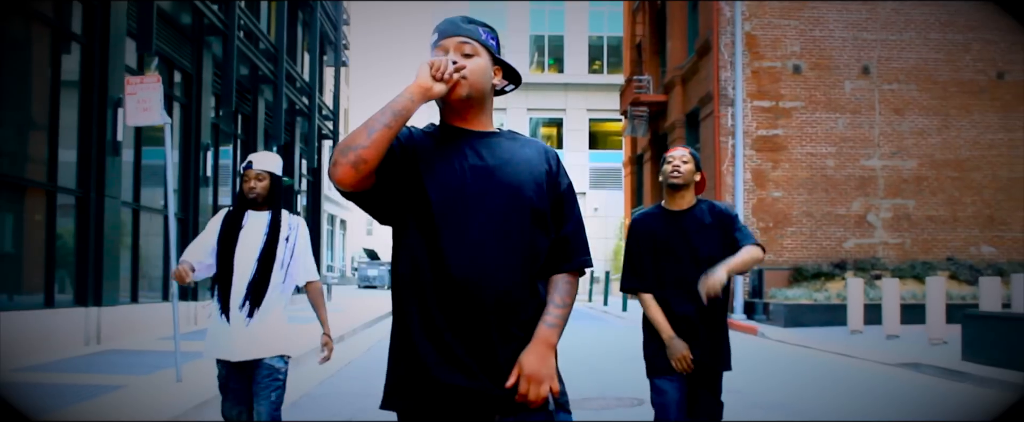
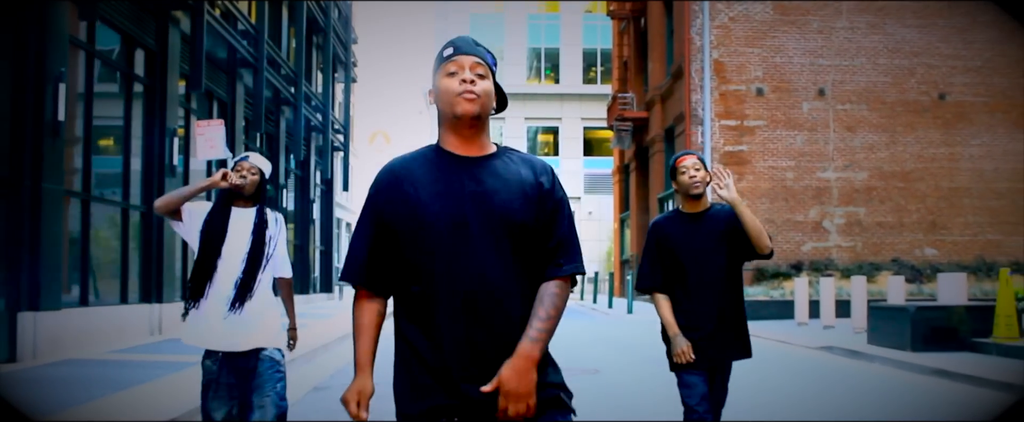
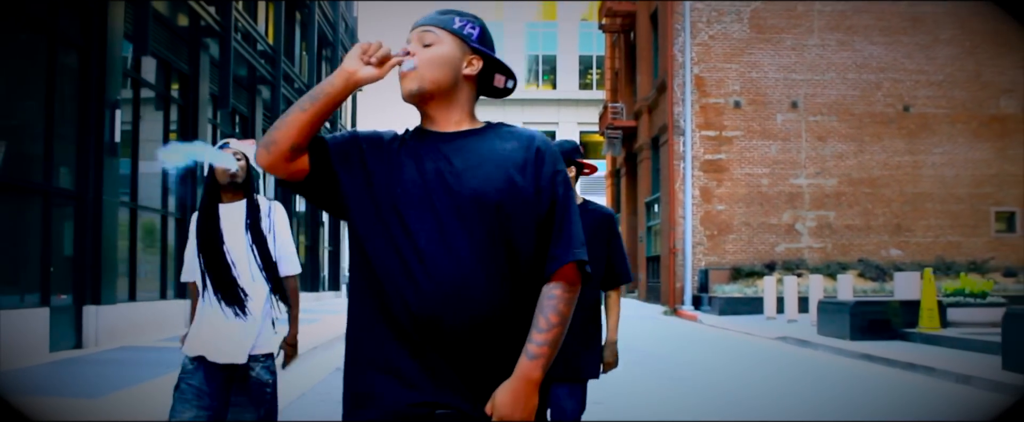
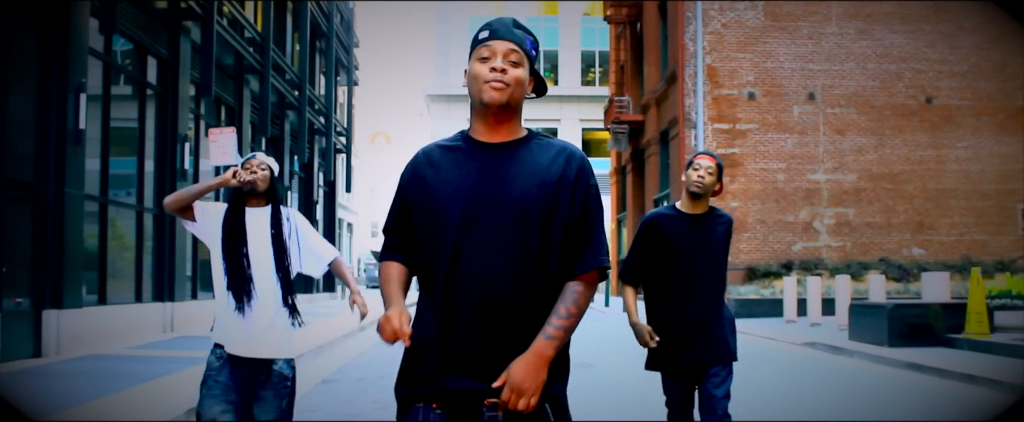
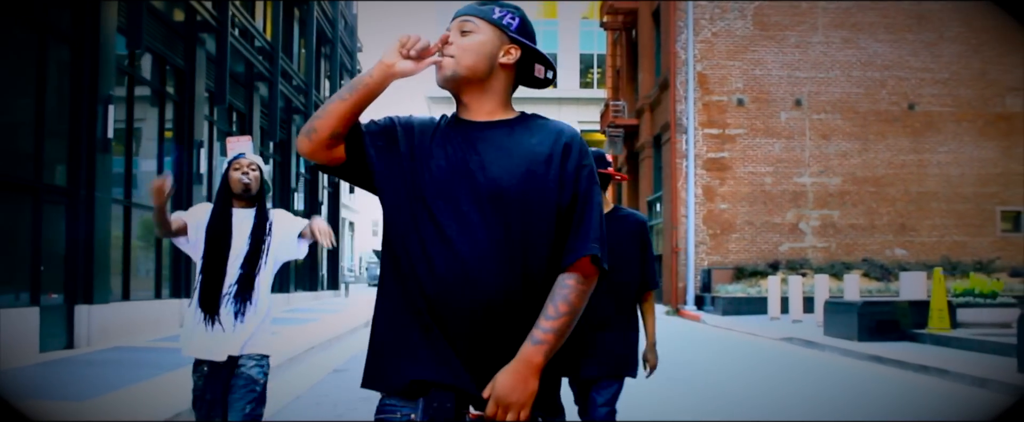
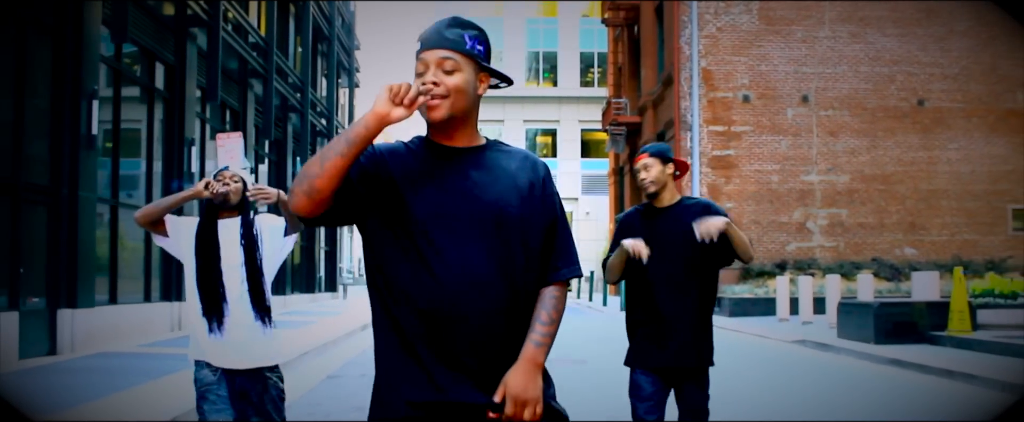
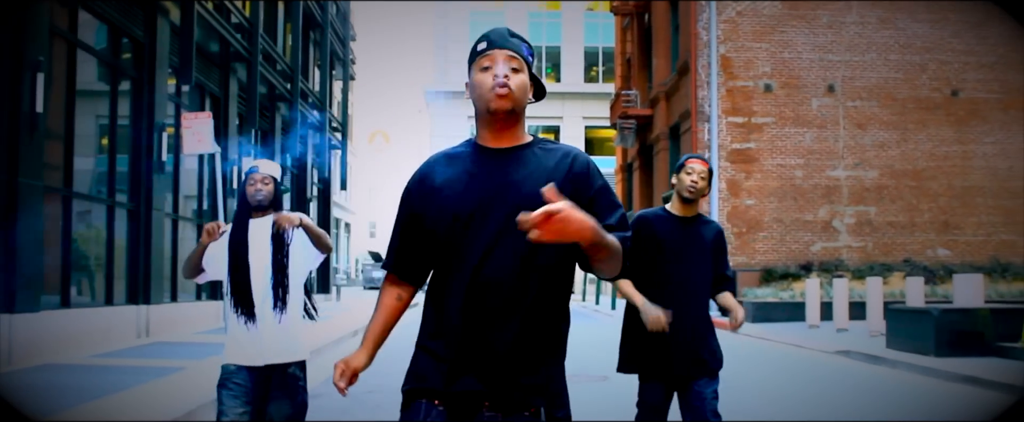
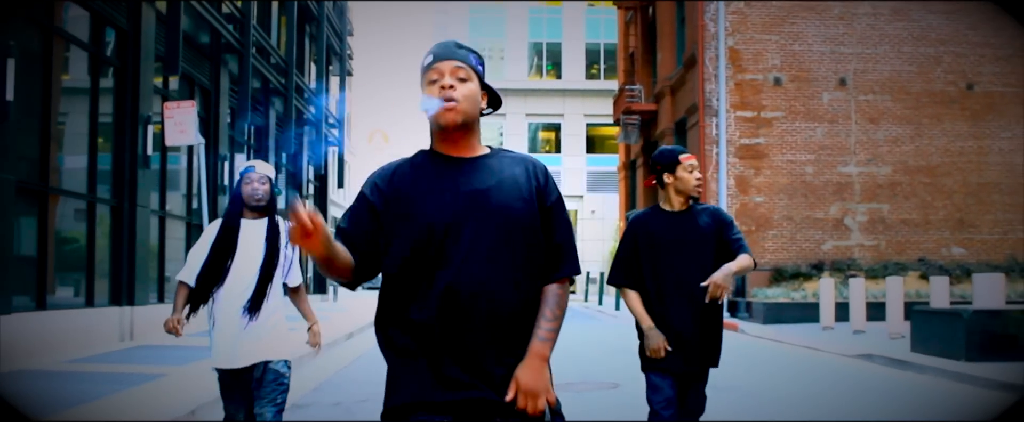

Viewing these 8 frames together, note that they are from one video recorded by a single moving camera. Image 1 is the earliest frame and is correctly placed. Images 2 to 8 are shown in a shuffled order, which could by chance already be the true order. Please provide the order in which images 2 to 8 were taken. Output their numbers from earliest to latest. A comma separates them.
8, 7, 2, 4, 6, 5, 3
